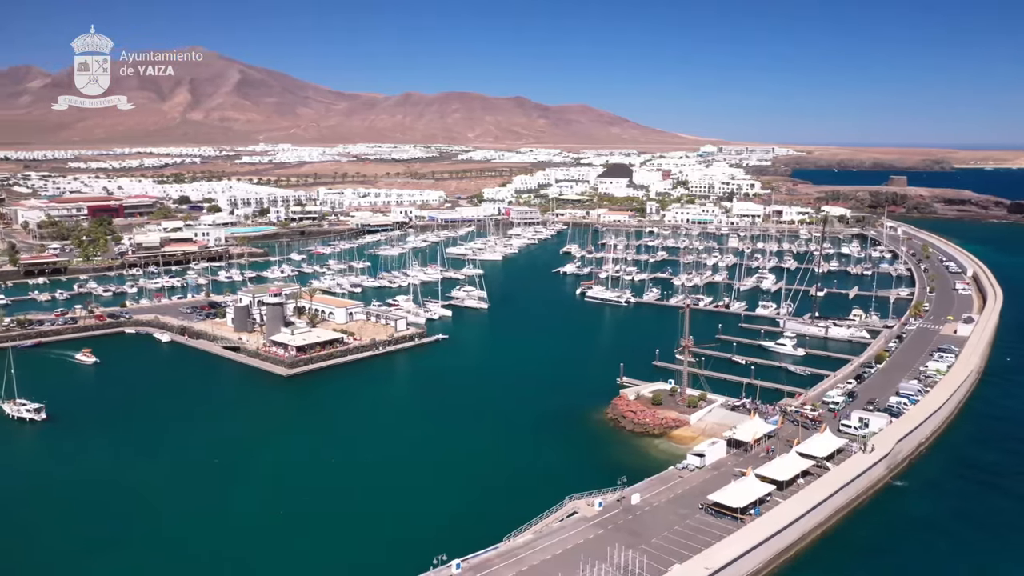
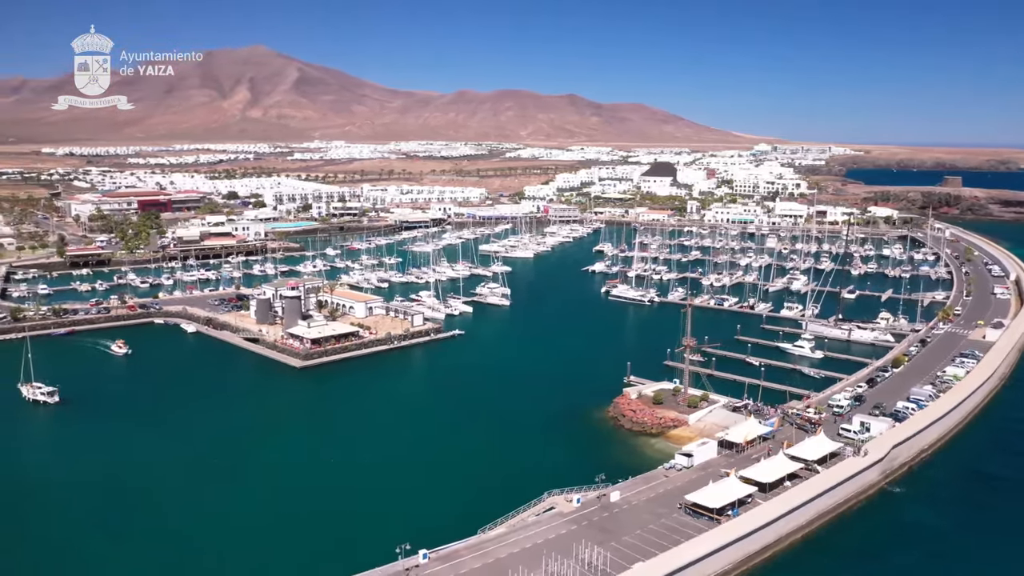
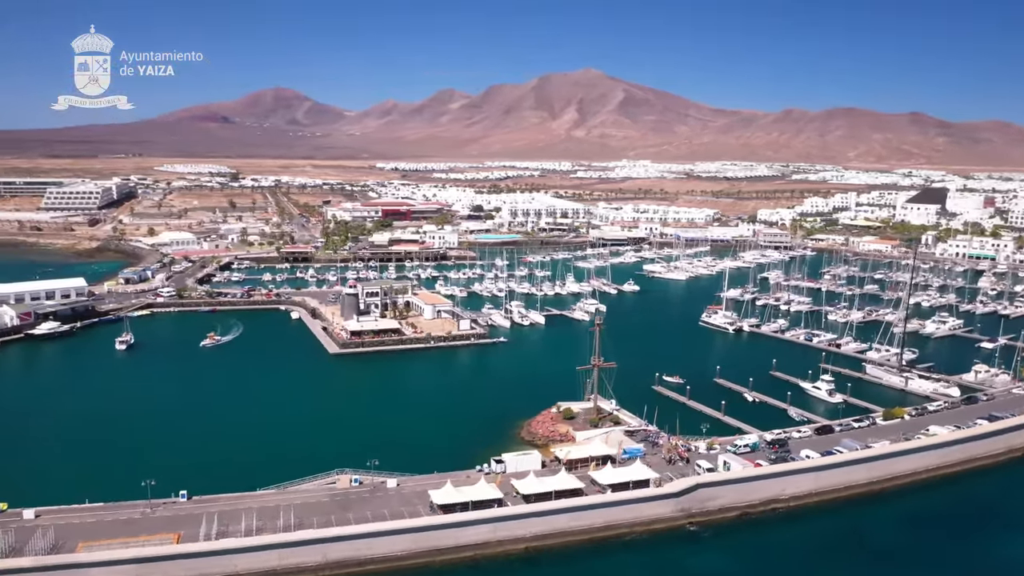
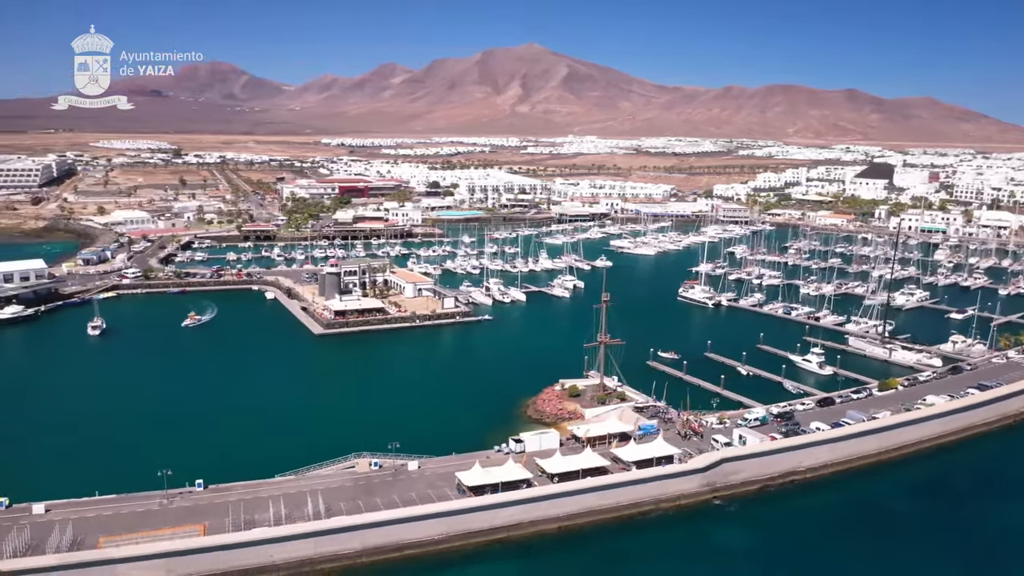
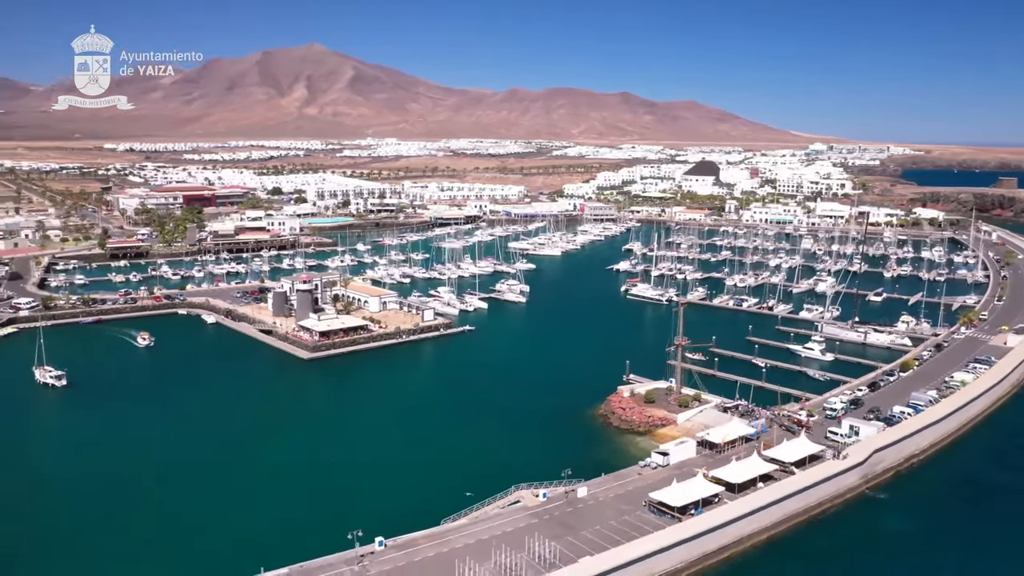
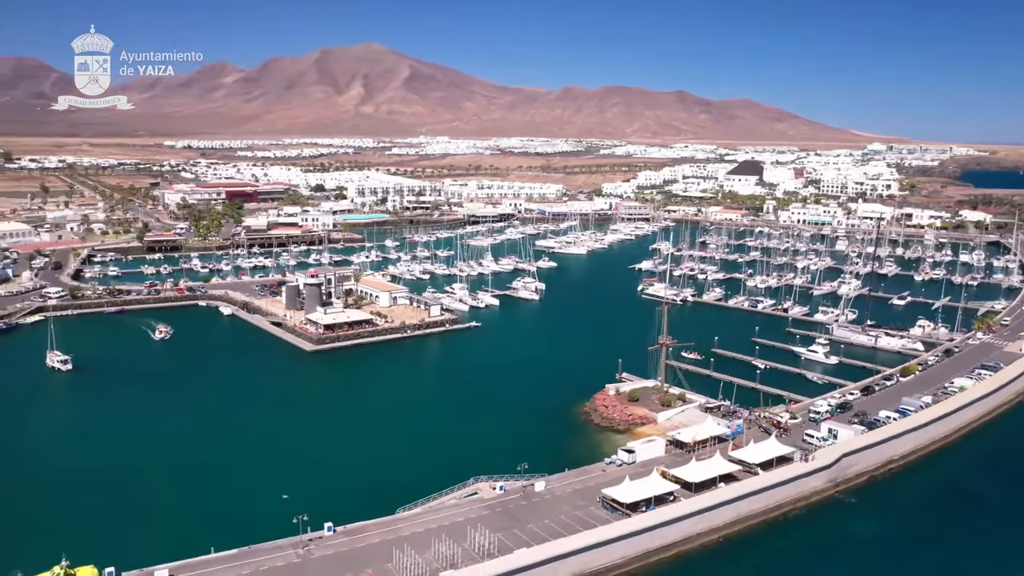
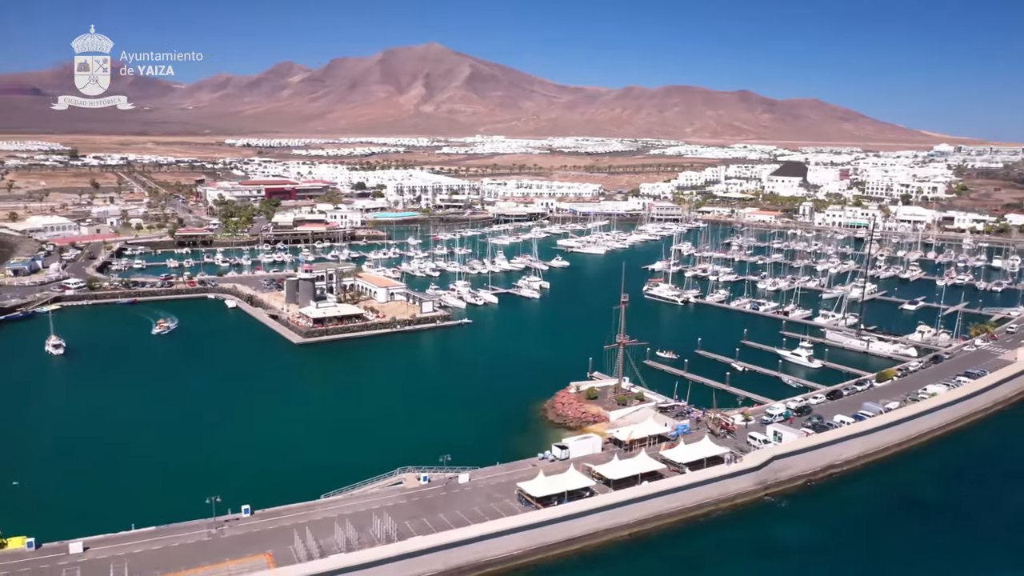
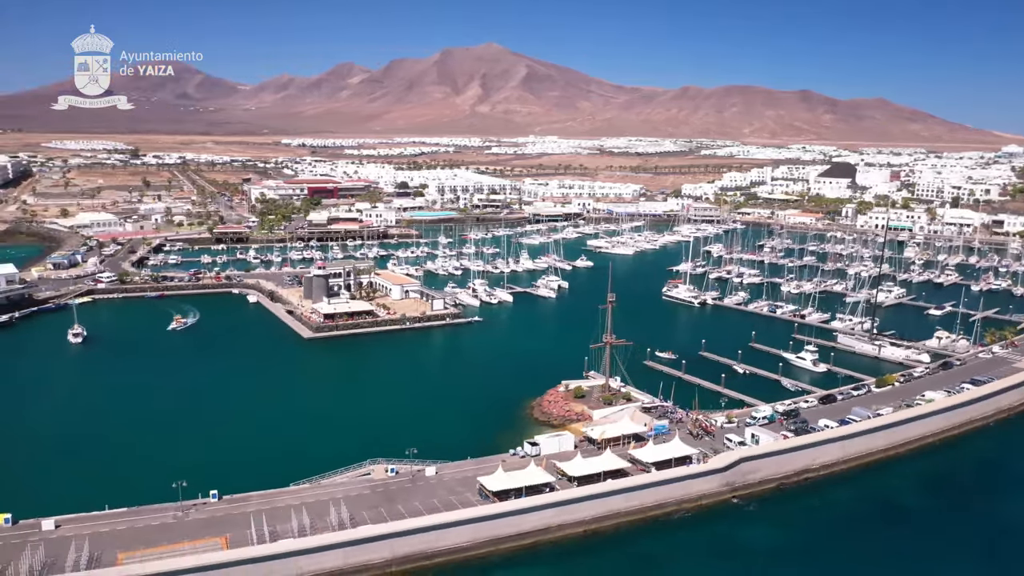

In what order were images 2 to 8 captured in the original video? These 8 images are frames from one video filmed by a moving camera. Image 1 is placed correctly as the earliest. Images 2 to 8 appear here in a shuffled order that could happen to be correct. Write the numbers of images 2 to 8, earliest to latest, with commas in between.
2, 5, 6, 7, 8, 4, 3
